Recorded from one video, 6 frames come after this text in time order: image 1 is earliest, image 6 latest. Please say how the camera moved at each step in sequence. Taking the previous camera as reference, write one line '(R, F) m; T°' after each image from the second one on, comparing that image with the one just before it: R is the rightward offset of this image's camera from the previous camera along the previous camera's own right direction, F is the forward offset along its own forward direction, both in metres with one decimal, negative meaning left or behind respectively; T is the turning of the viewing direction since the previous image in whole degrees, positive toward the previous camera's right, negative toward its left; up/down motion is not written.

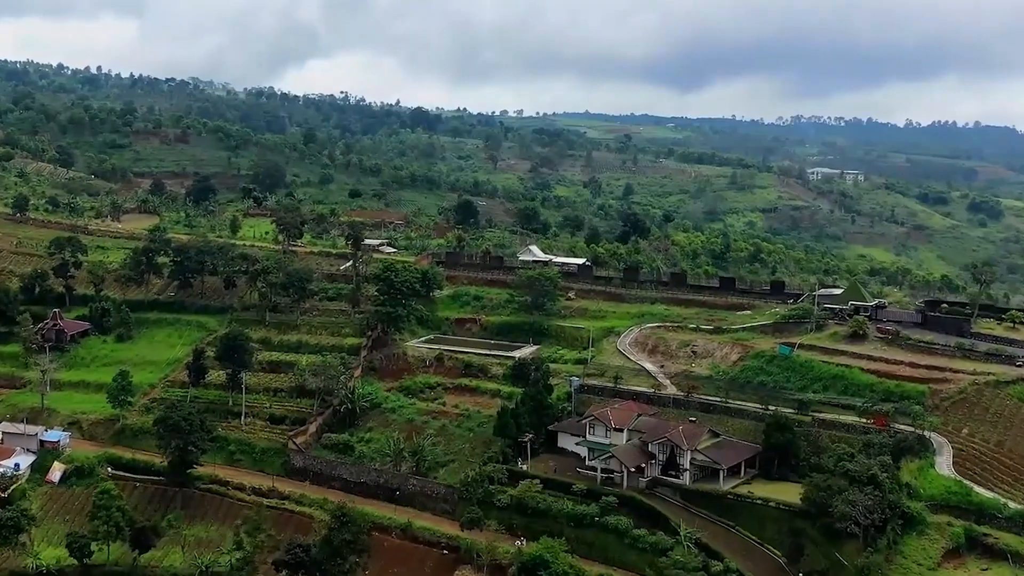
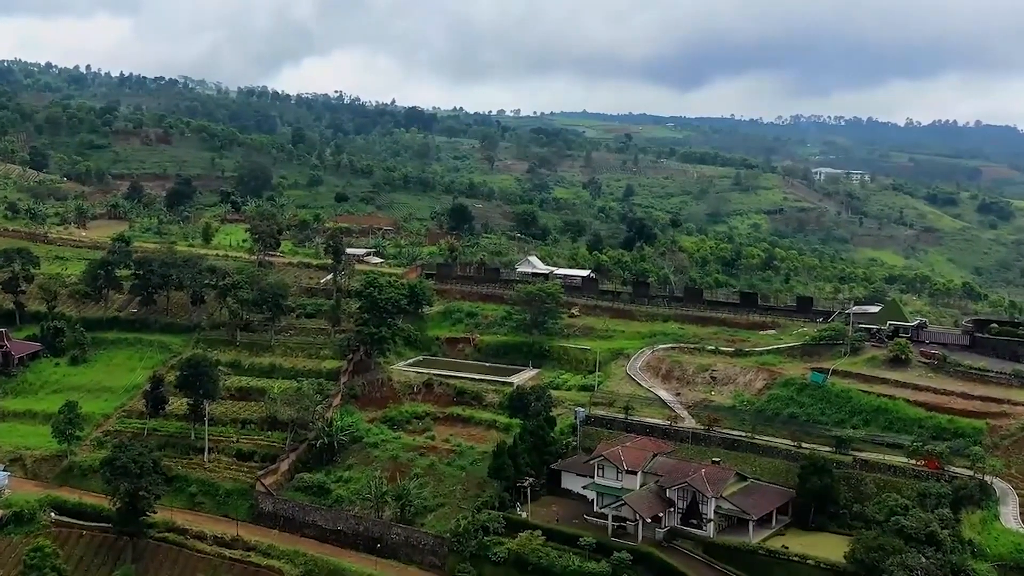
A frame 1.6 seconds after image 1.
(0.0, +4.4) m; 0°
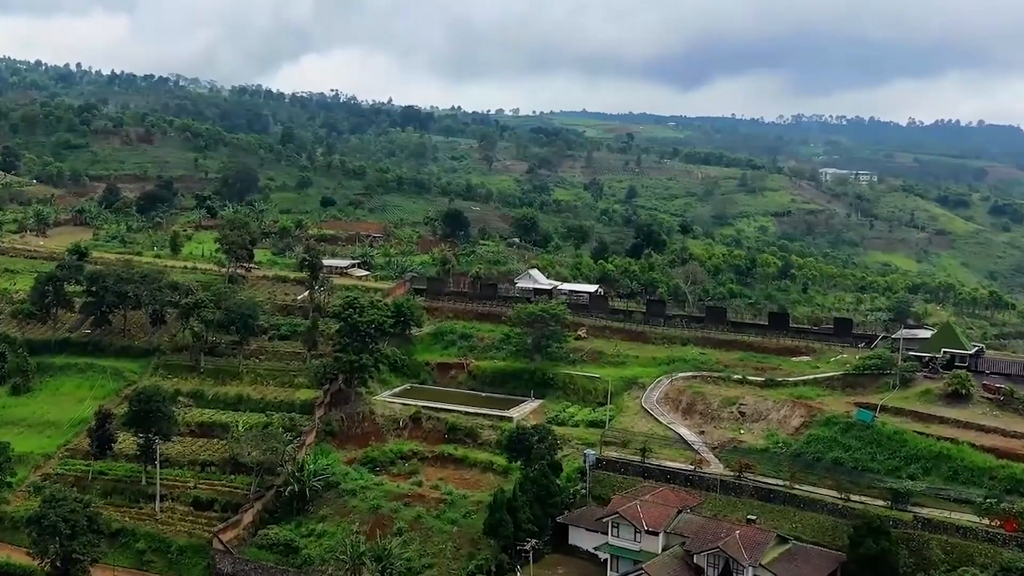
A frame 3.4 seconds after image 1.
(0.0, +4.7) m; 0°
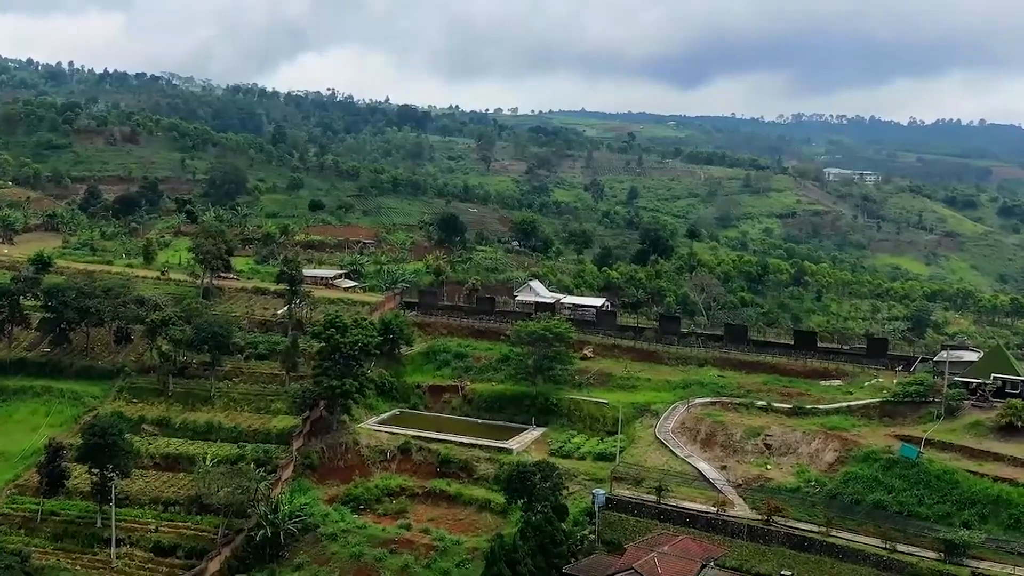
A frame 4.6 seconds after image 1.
(0.0, +3.3) m; 0°
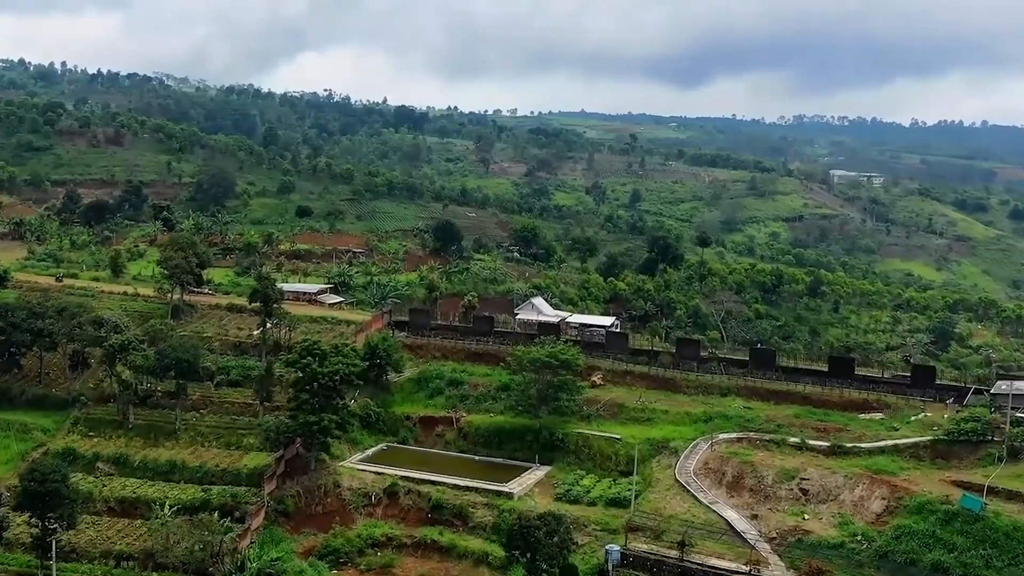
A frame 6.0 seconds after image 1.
(0.0, +3.5) m; 0°
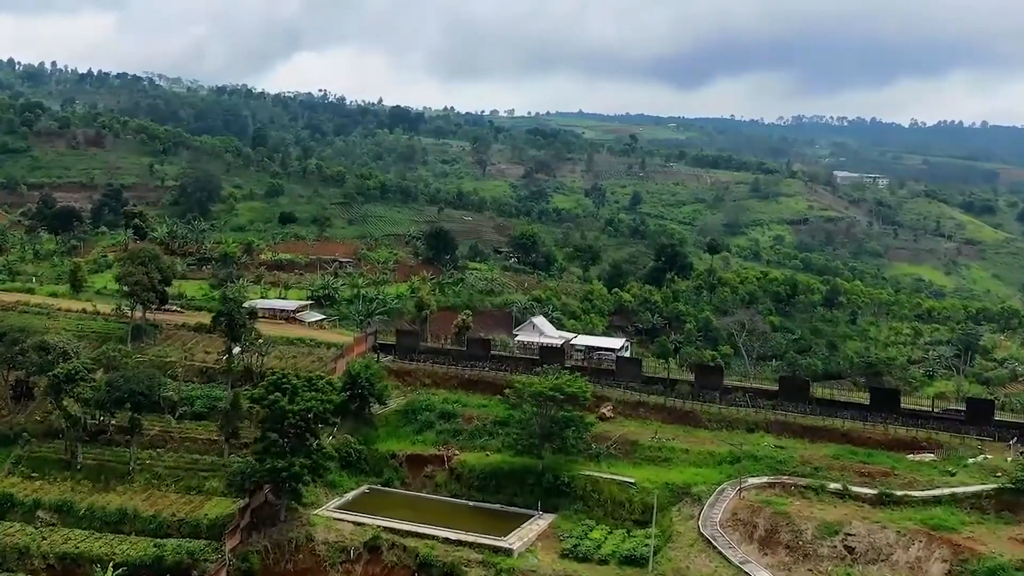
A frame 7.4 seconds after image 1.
(0.0, +3.5) m; 0°
